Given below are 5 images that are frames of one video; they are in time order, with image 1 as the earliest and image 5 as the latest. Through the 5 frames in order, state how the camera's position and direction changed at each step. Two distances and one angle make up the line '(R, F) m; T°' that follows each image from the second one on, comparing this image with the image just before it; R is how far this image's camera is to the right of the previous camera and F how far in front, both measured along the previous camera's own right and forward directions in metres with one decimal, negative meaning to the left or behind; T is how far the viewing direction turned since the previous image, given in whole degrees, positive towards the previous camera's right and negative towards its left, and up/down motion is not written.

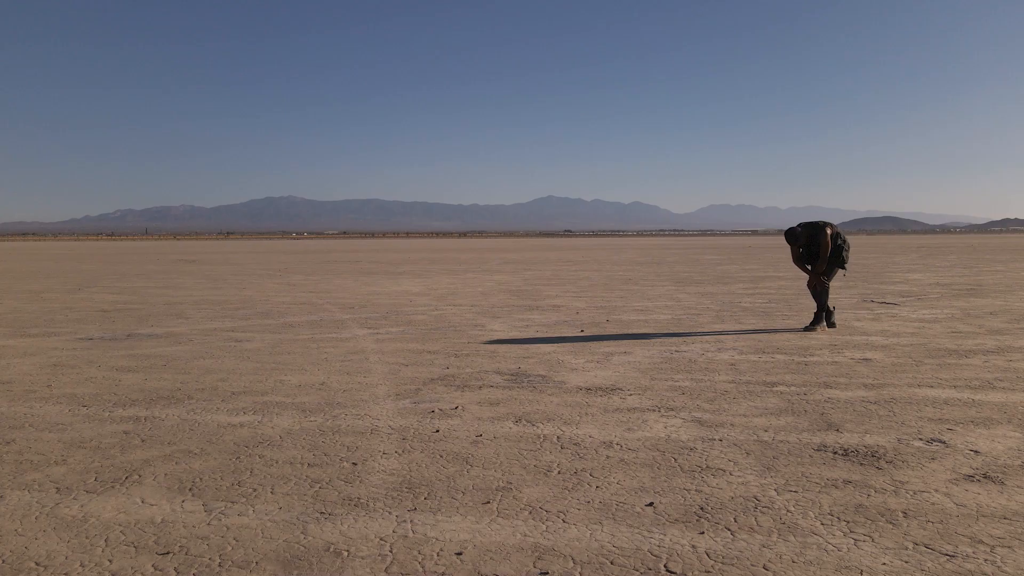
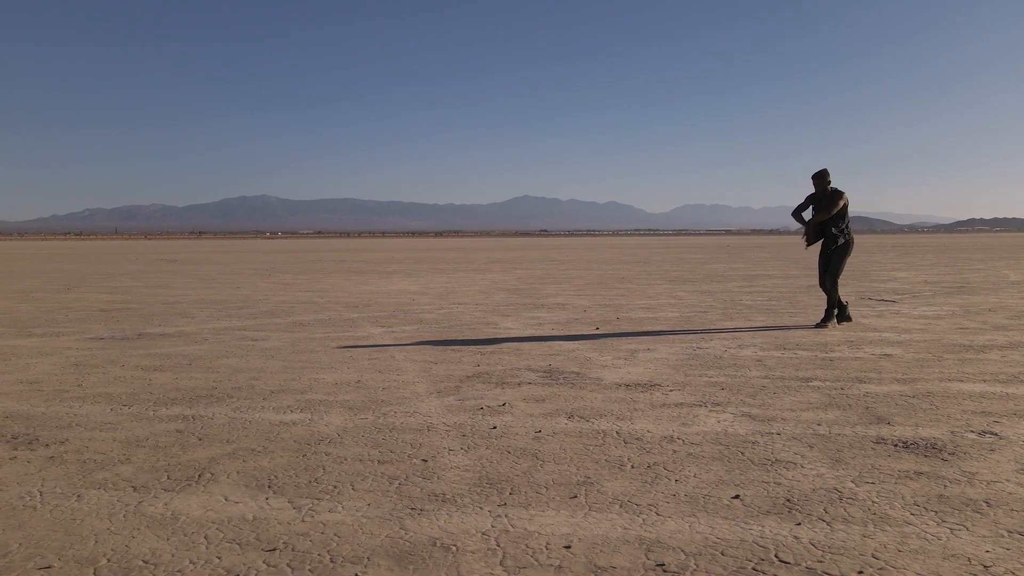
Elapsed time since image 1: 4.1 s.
(-0.5, 0.0) m; +2°
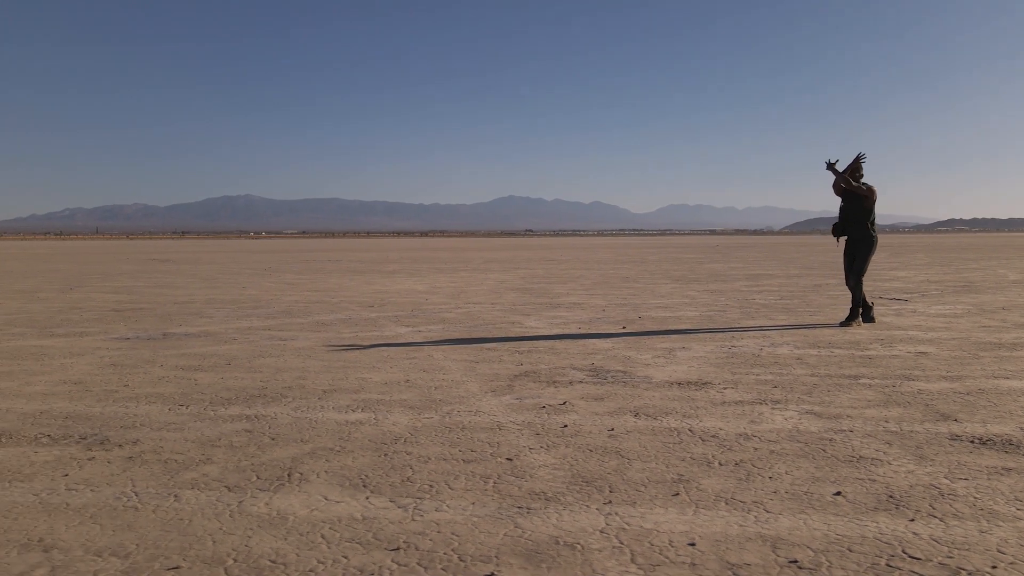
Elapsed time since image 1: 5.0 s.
(-0.6, 0.0) m; +1°
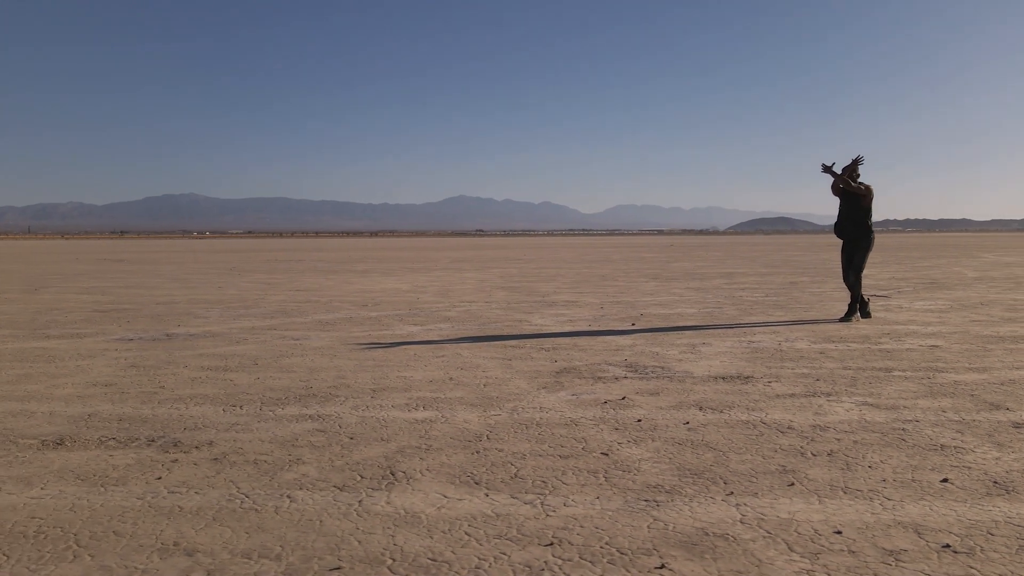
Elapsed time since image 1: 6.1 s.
(-0.8, 0.0) m; +3°
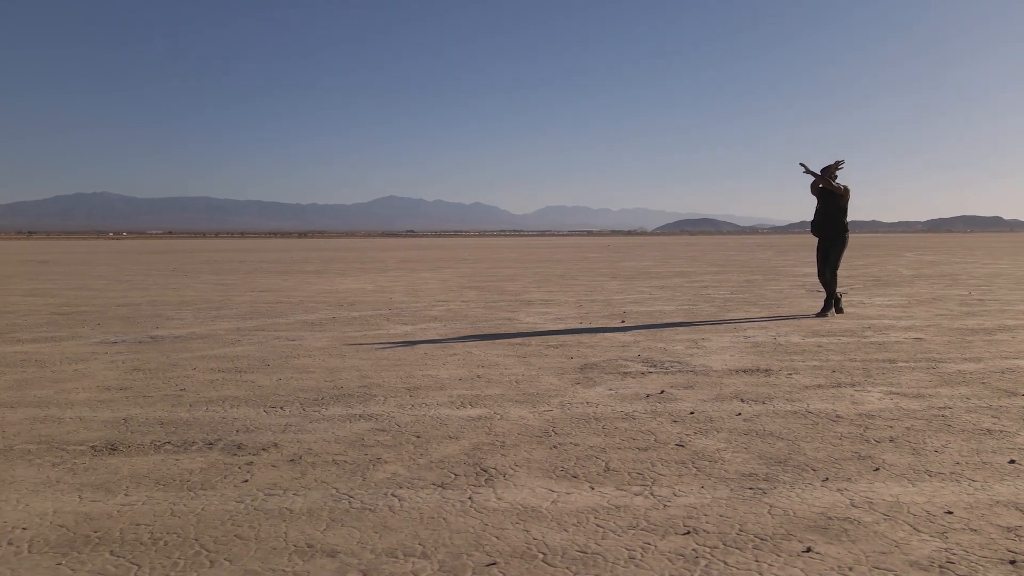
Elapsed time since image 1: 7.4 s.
(-0.8, 0.0) m; +5°
